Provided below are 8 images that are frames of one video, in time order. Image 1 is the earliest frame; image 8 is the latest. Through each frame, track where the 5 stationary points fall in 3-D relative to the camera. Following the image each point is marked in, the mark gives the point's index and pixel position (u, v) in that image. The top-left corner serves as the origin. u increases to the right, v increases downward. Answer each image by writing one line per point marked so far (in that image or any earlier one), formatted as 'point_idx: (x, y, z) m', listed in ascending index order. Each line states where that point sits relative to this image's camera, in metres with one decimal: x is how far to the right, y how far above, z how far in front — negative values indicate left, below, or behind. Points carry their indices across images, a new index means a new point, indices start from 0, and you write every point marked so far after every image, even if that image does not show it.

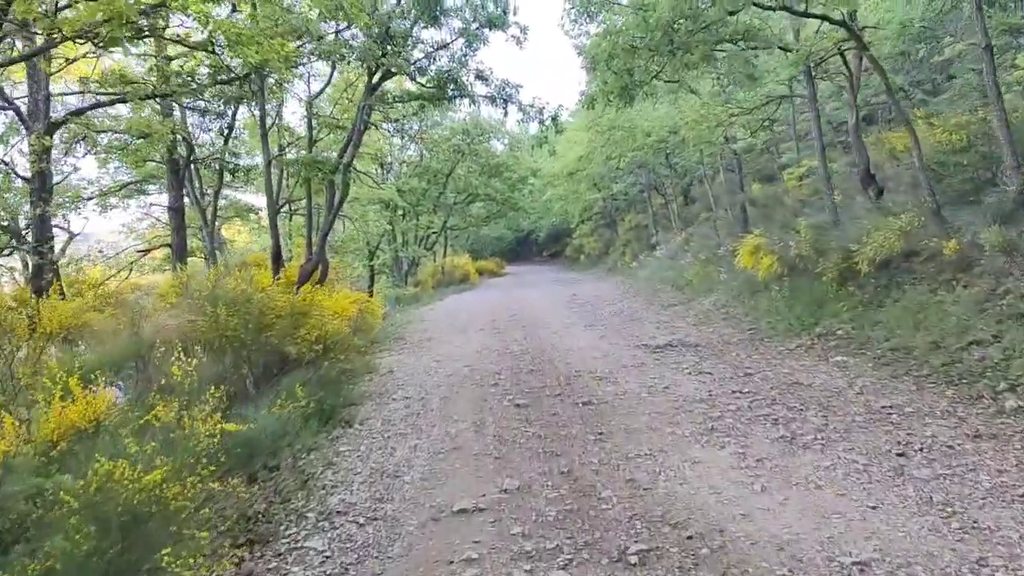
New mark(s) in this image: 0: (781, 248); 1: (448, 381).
0: (+3.4, +0.5, +11.0) m
1: (-0.6, -0.9, +8.1) m
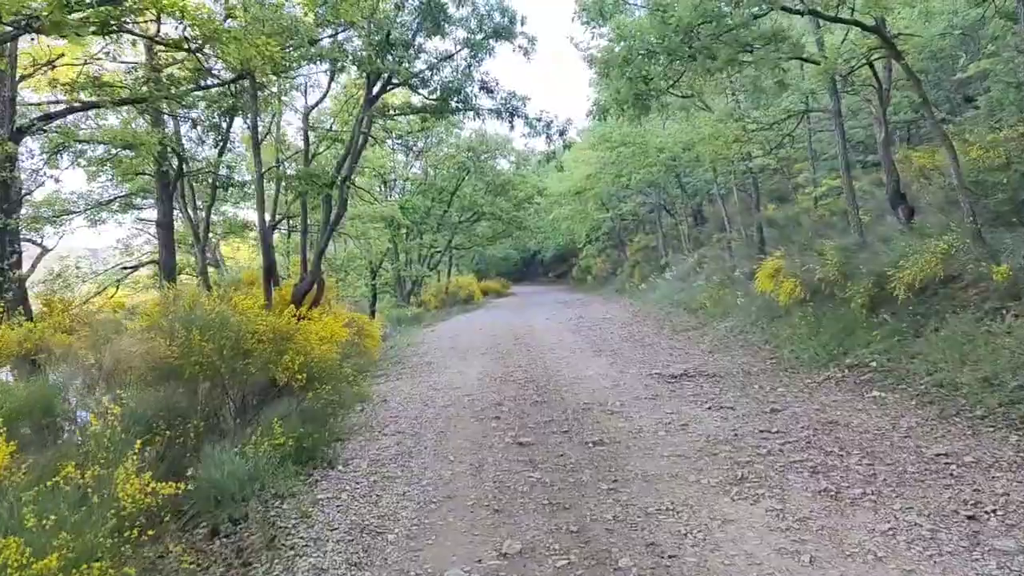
0: (+3.5, +0.2, +10.3) m
1: (-0.6, -1.1, +7.4) m
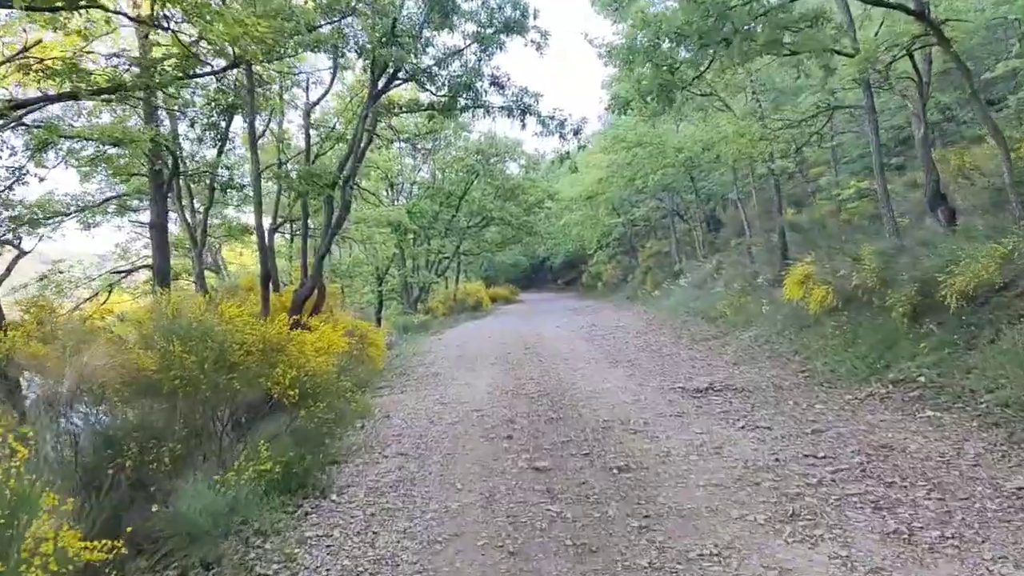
0: (+3.6, +0.1, +9.7) m
1: (-0.5, -1.1, +6.8) m
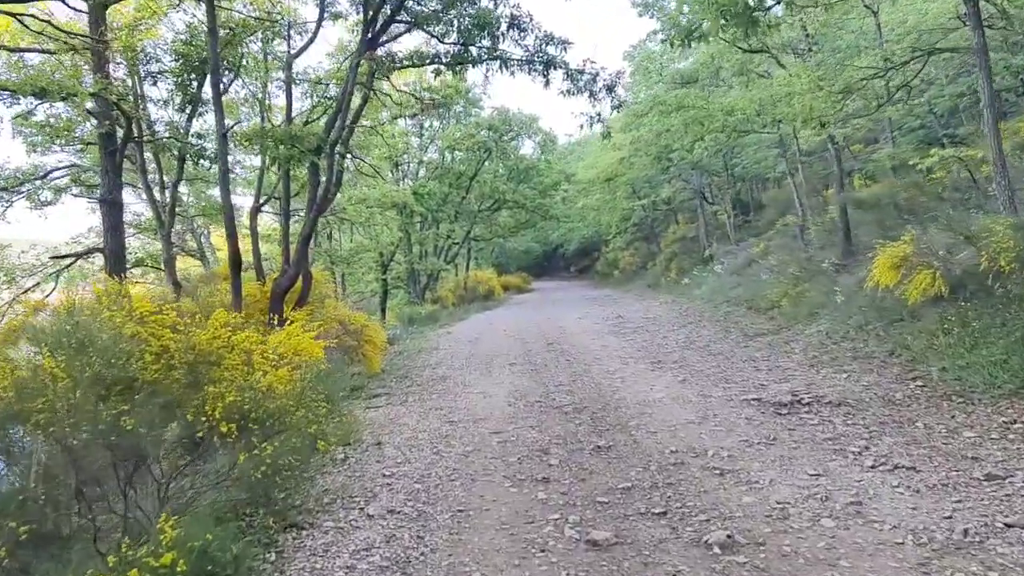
0: (+3.8, +0.2, +7.8) m
1: (-0.3, -1.0, +5.0) m
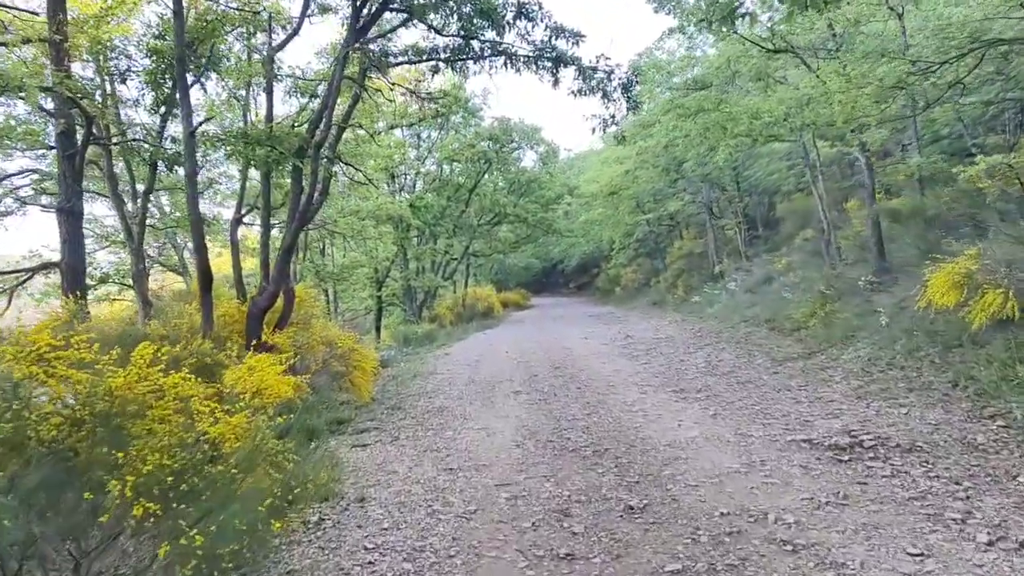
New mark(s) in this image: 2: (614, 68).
0: (+3.9, +0.1, +6.8) m
1: (-0.2, -1.1, +4.0) m
2: (+1.1, +2.3, +9.0) m
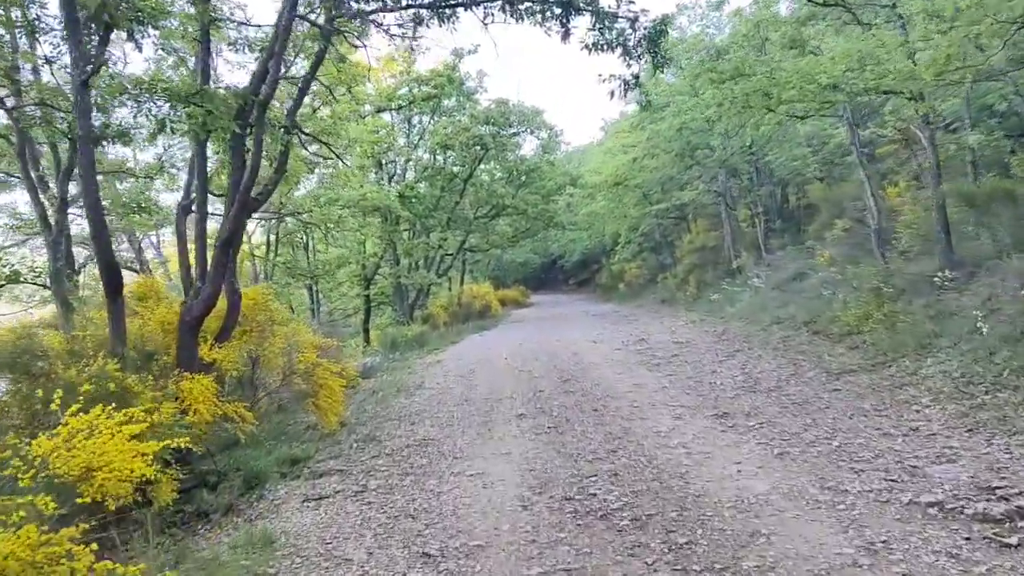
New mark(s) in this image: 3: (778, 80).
0: (+3.9, +0.1, +5.1) m
1: (-0.2, -1.2, +2.2) m
2: (+1.1, +2.3, +7.3) m
3: (+2.8, +2.2, +9.0) m
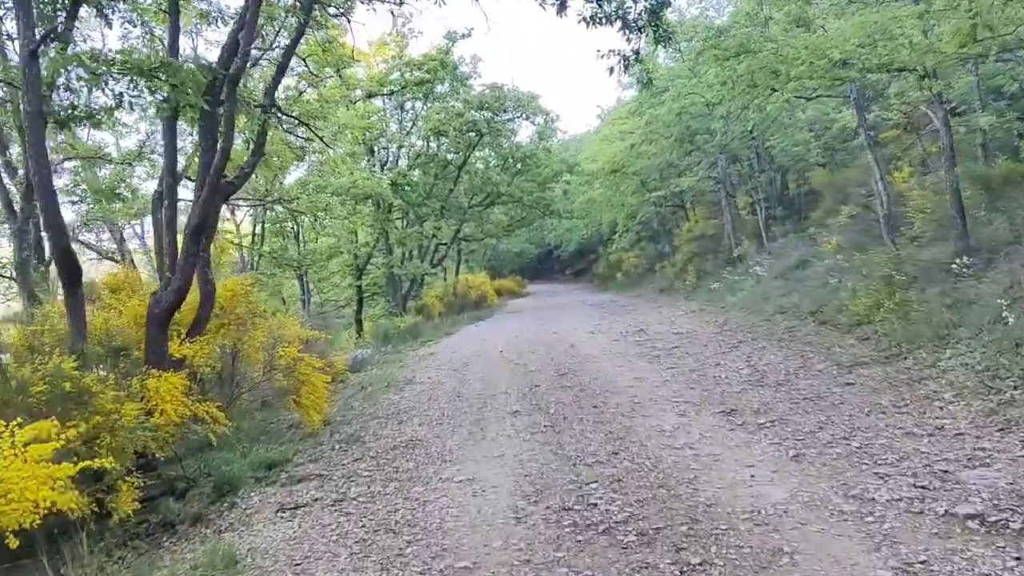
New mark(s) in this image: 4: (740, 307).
0: (+3.9, +0.2, +4.7) m
1: (-0.2, -1.1, +1.8) m
2: (+1.0, +2.4, +6.8) m
3: (+2.7, +2.3, +8.5) m
4: (+3.7, -0.3, +14.0) m
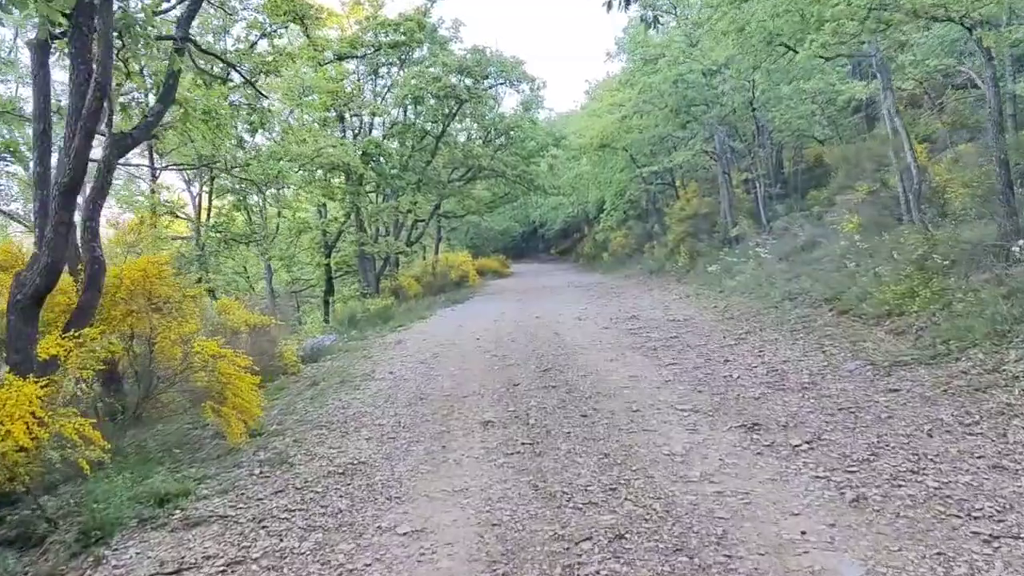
0: (+3.7, +0.2, +3.4) m
1: (-0.3, -1.1, +0.5) m
2: (+0.9, +2.5, +5.5) m
3: (+2.5, +2.4, +7.2) m
4: (+3.4, 0.0, +12.7) m
